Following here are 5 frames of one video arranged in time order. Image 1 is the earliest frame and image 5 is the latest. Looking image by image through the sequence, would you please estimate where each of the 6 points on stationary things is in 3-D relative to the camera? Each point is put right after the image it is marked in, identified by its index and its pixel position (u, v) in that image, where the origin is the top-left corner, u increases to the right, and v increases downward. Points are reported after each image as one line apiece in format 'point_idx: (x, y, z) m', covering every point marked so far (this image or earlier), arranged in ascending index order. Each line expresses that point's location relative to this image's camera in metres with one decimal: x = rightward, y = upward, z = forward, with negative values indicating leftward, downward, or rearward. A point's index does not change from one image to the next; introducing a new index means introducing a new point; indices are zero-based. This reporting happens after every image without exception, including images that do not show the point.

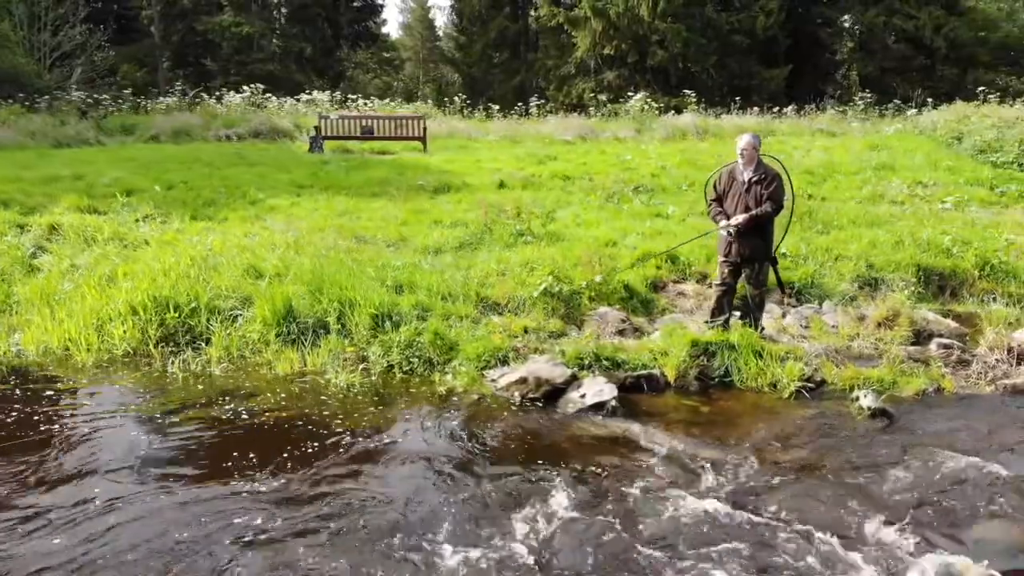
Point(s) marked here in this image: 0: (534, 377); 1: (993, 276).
0: (+0.2, -0.8, +8.2) m
1: (+6.0, +0.1, +11.4) m
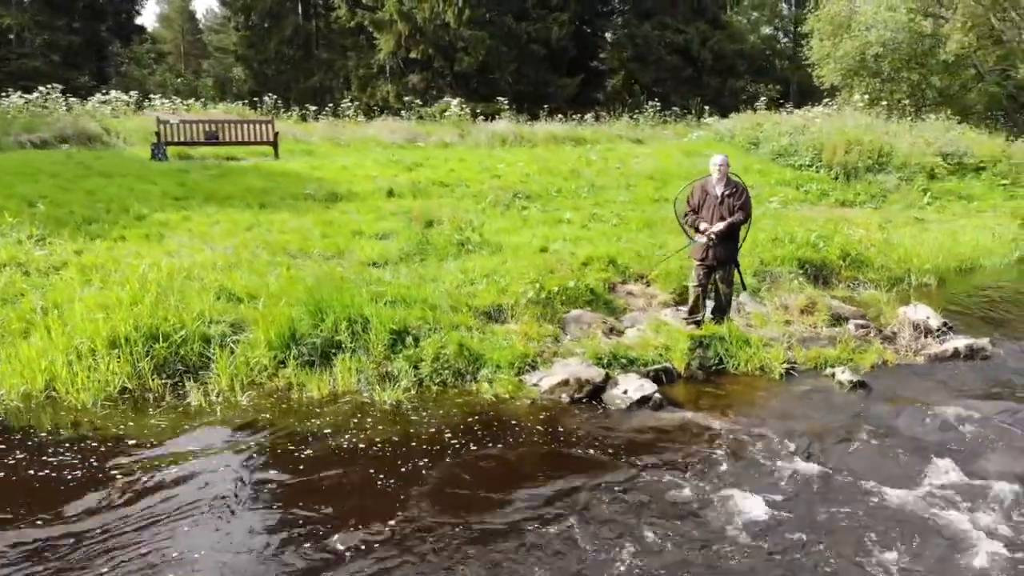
0: (+0.6, -0.9, +9.0) m
1: (+5.1, +0.3, +13.7) m
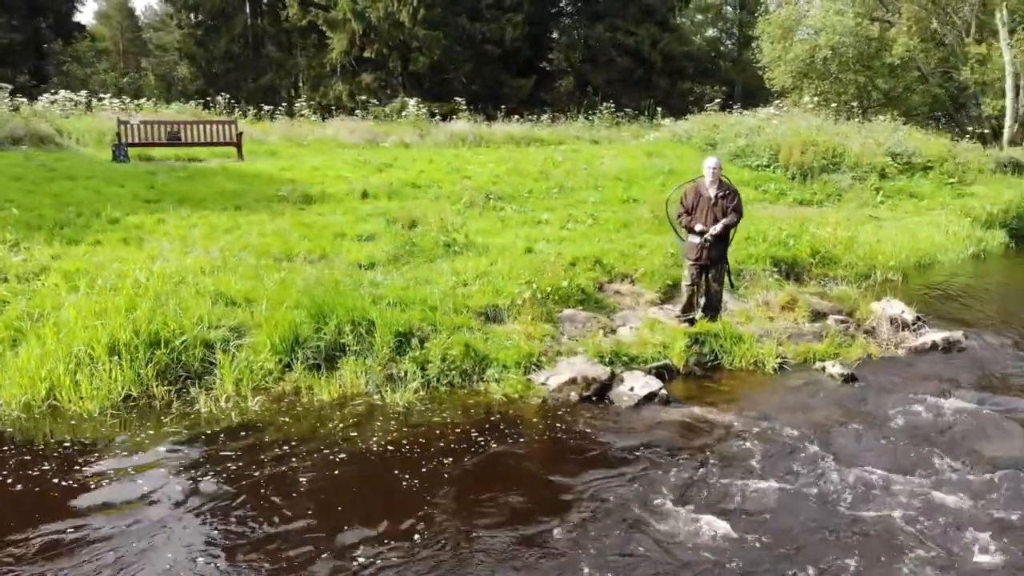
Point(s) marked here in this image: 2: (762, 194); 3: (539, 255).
0: (+0.7, -0.9, +9.2) m
1: (+4.8, +0.4, +14.2) m
2: (+5.2, +1.9, +18.9) m
3: (+0.4, +0.4, +12.6) m
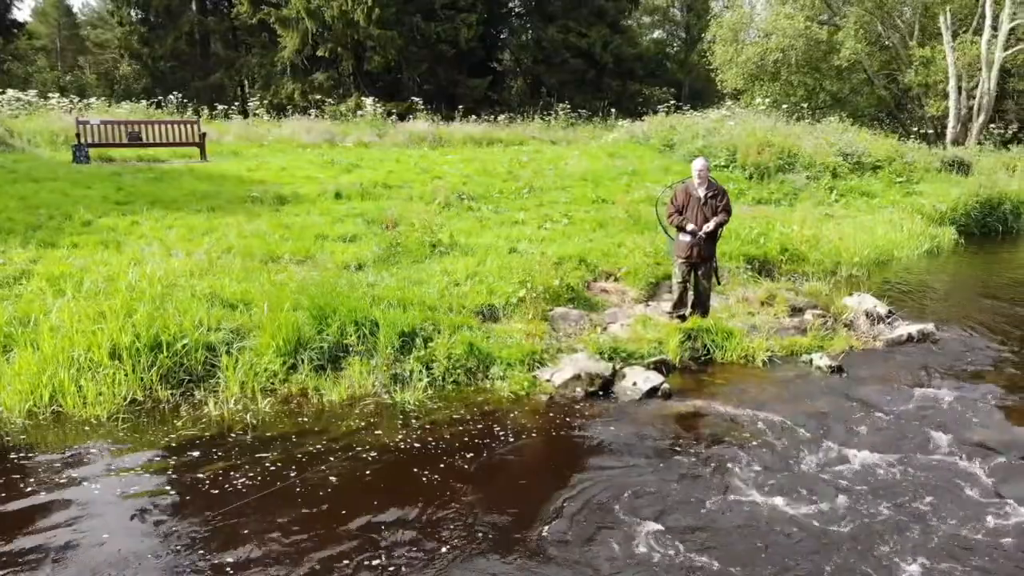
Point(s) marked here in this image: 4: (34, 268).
0: (+0.8, -0.9, +9.4) m
1: (+4.5, +0.5, +14.7) m
2: (+4.6, +2.0, +19.5) m
3: (+0.2, +0.5, +12.8) m
4: (-6.0, +0.3, +11.4) m
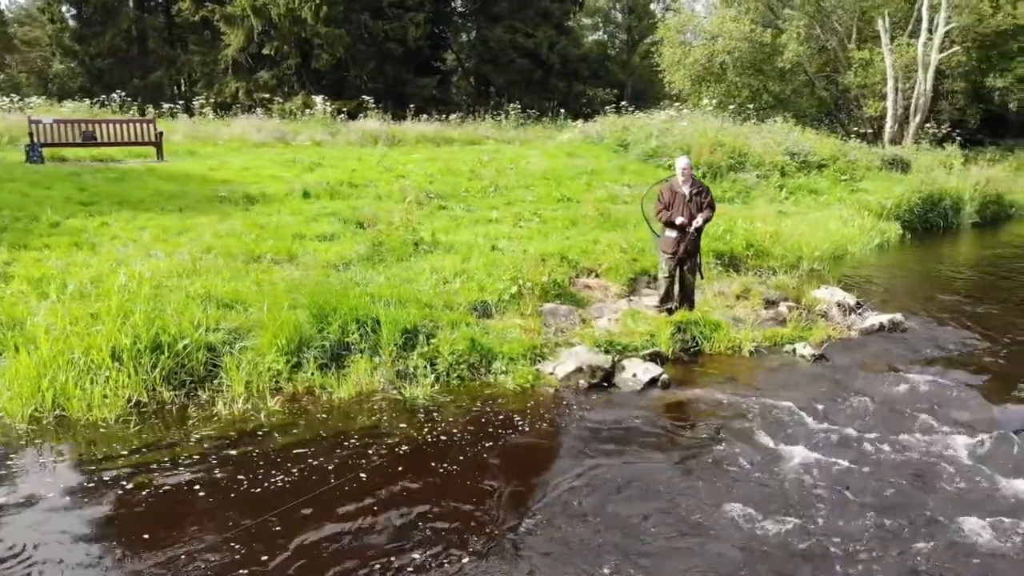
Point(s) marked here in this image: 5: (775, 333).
0: (+0.8, -0.8, +9.6) m
1: (+4.1, +0.6, +15.3) m
2: (+3.7, +2.1, +20.0) m
3: (-0.1, +0.5, +13.0) m
4: (-6.1, +0.2, +11.1) m
5: (+3.2, -0.6, +11.3) m
